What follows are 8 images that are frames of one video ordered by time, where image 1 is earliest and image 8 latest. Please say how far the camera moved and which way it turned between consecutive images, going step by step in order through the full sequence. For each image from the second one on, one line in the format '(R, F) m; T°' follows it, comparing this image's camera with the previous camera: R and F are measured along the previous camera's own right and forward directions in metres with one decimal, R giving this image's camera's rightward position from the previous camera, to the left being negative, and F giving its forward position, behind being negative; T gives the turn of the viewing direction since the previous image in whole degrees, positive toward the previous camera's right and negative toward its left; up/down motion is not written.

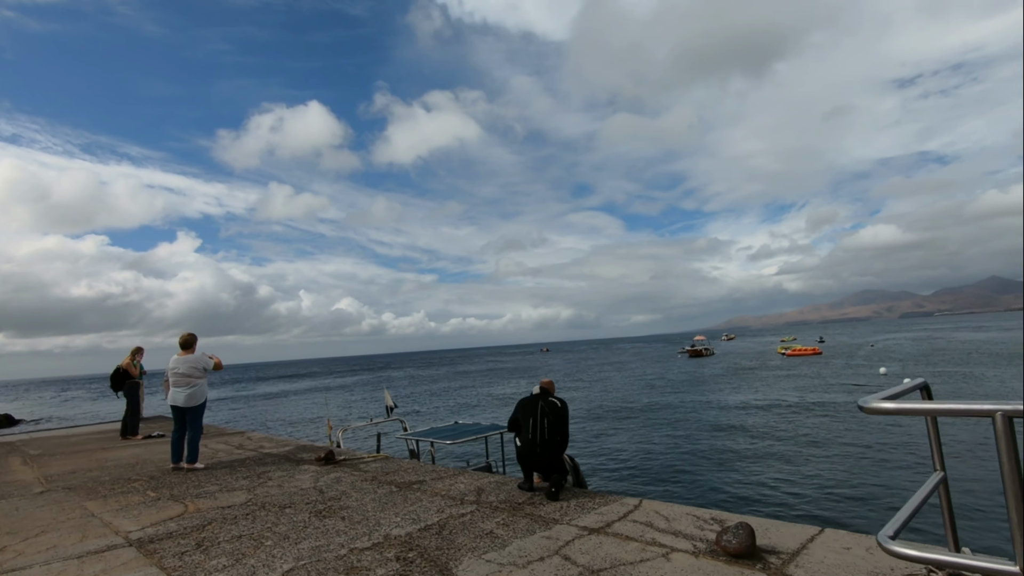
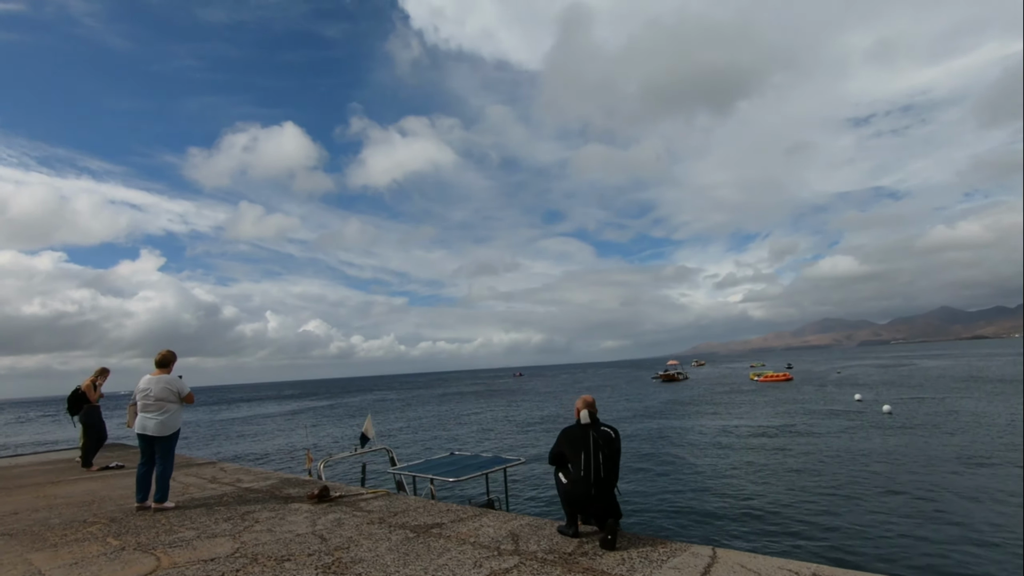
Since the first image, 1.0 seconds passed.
(-0.6, +0.7) m; +3°
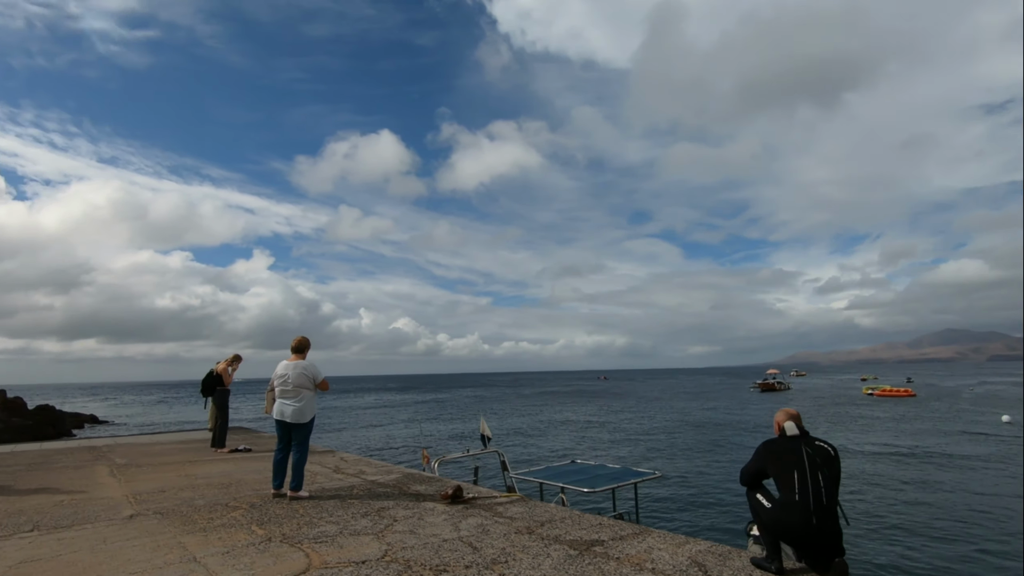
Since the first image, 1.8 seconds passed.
(-0.8, +0.6) m; -9°
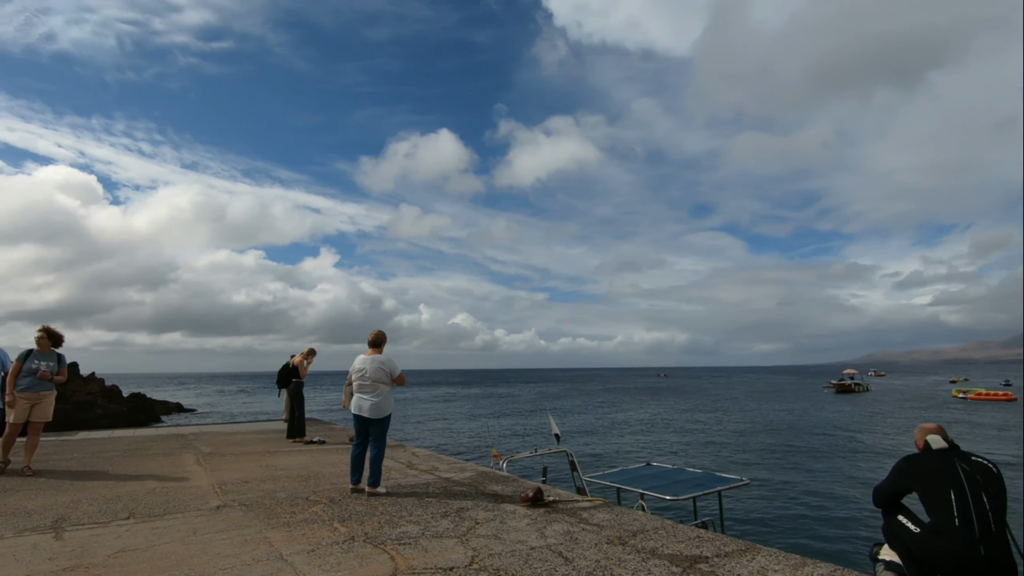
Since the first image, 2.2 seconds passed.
(-0.3, +0.3) m; -6°
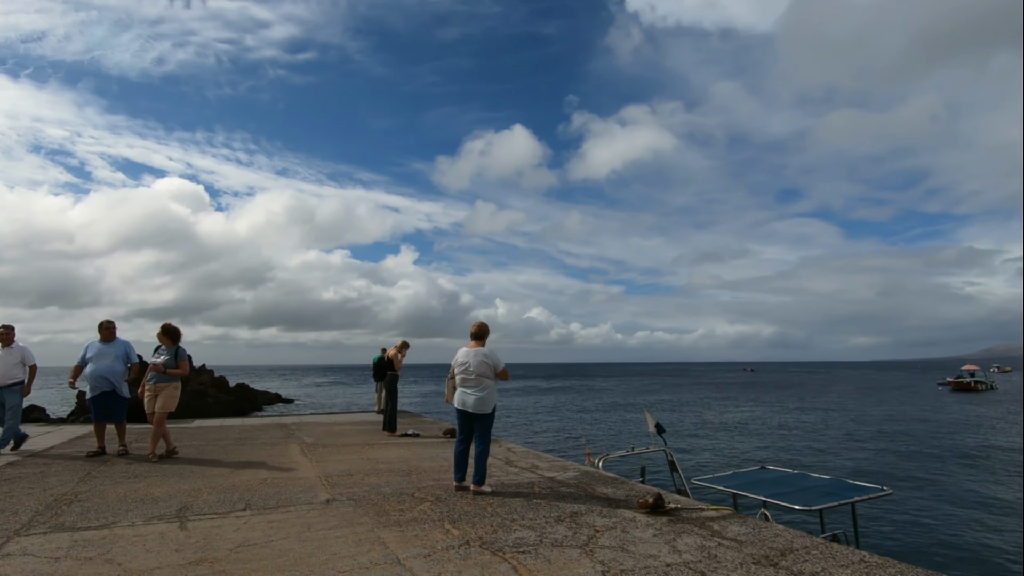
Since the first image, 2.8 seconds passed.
(-0.4, +0.4) m; -8°
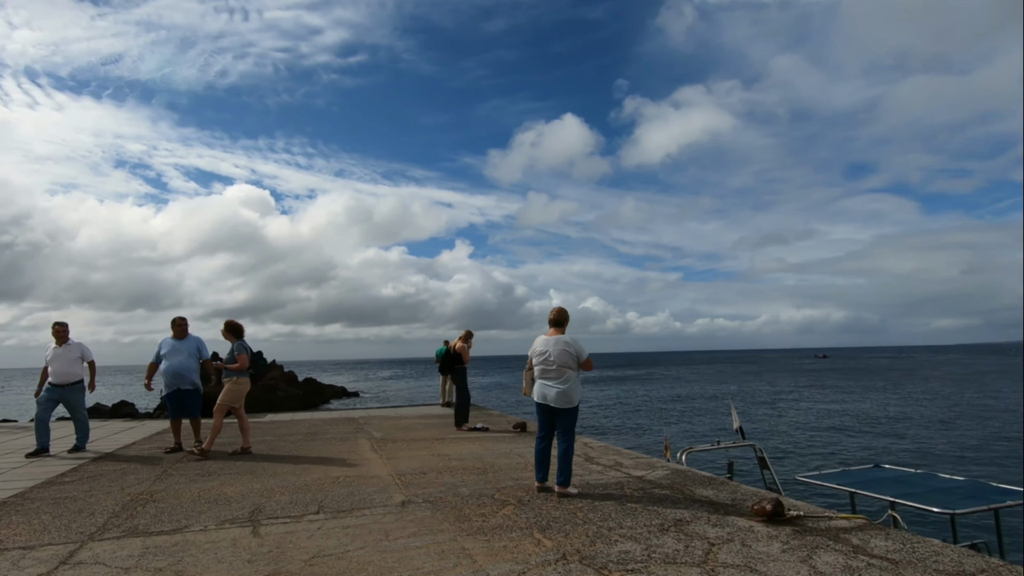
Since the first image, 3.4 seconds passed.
(-0.3, +0.6) m; -6°
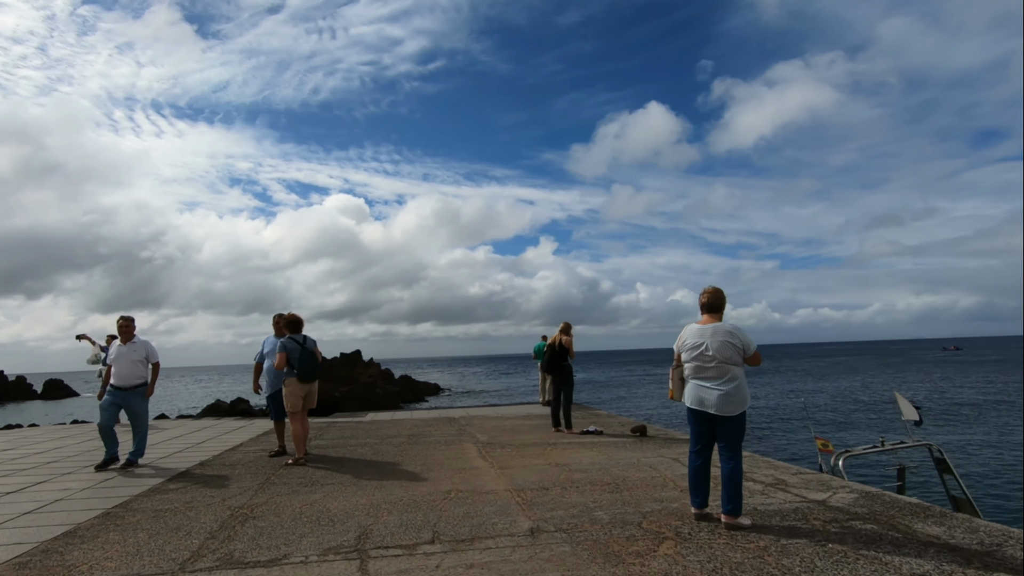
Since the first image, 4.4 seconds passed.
(-0.5, +1.0) m; -9°
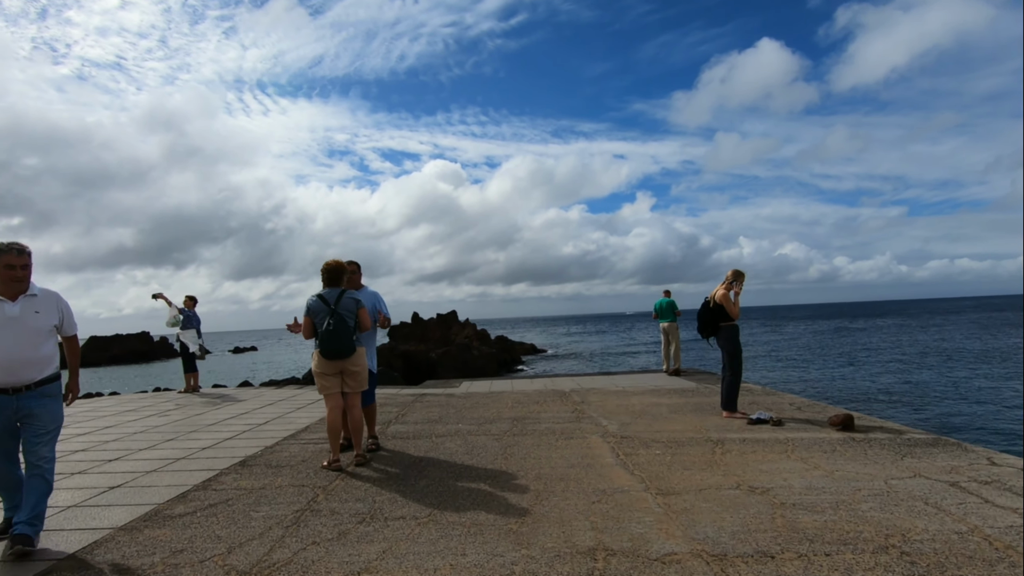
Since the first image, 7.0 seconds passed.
(-0.5, +2.4) m; -10°
